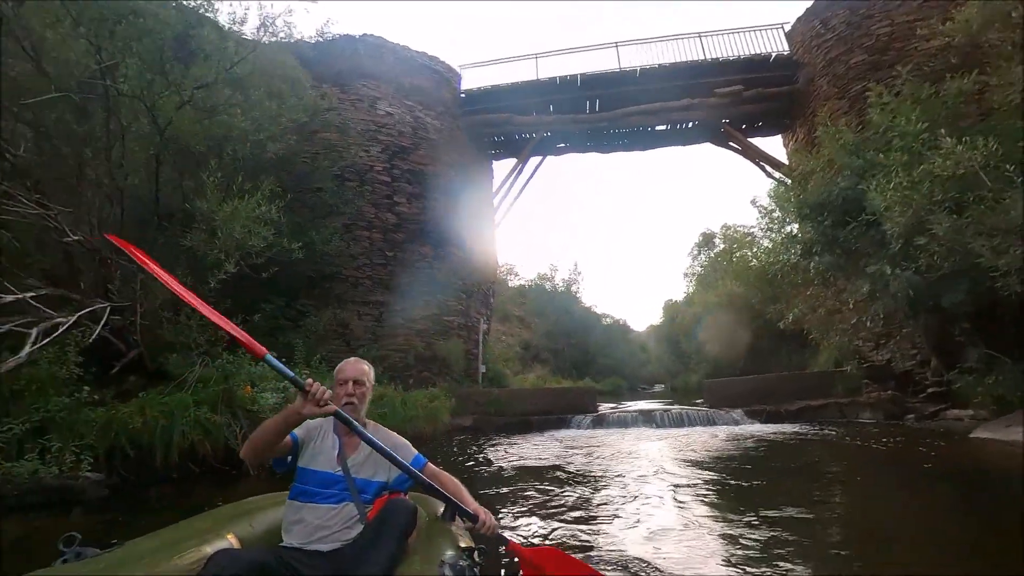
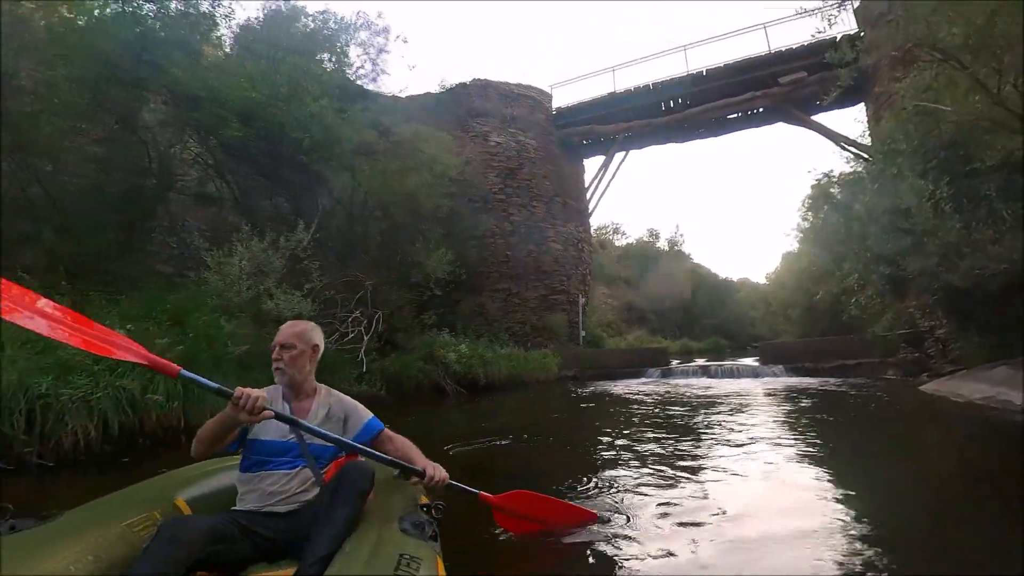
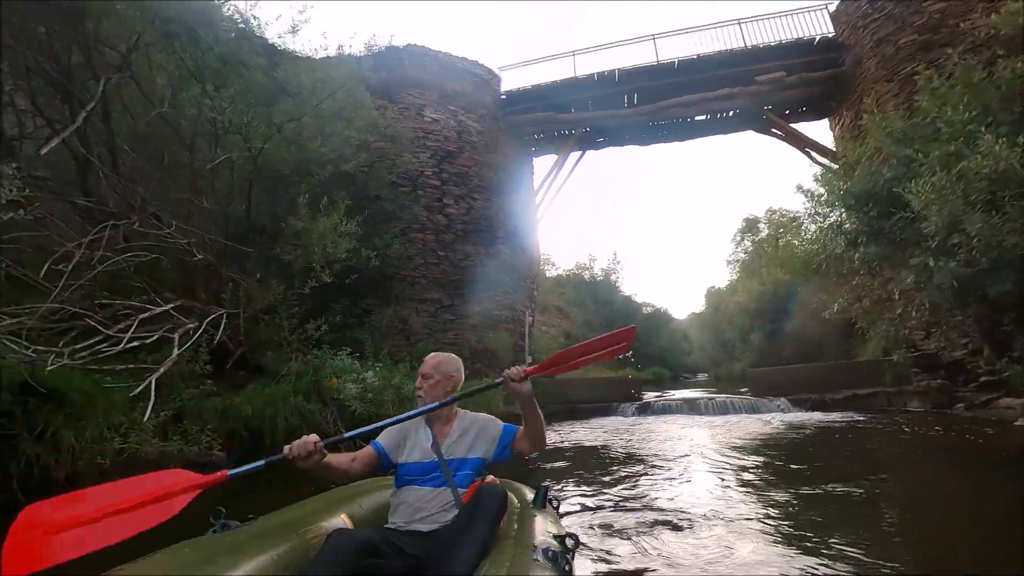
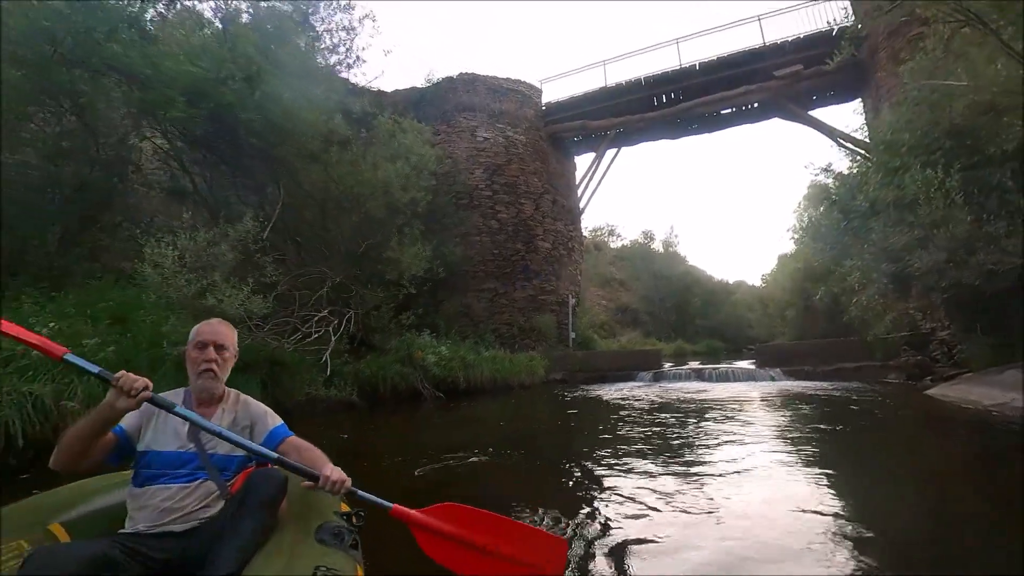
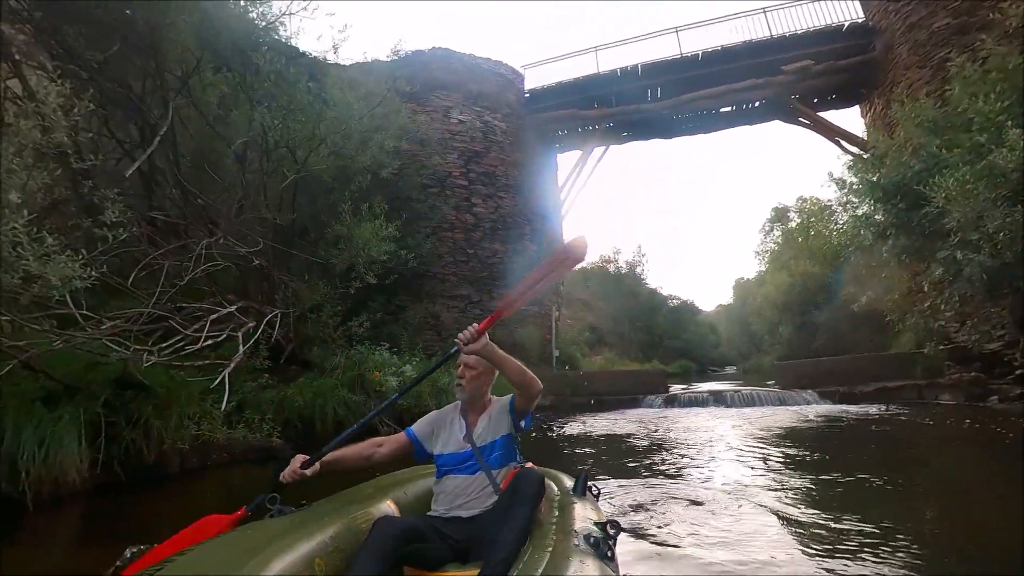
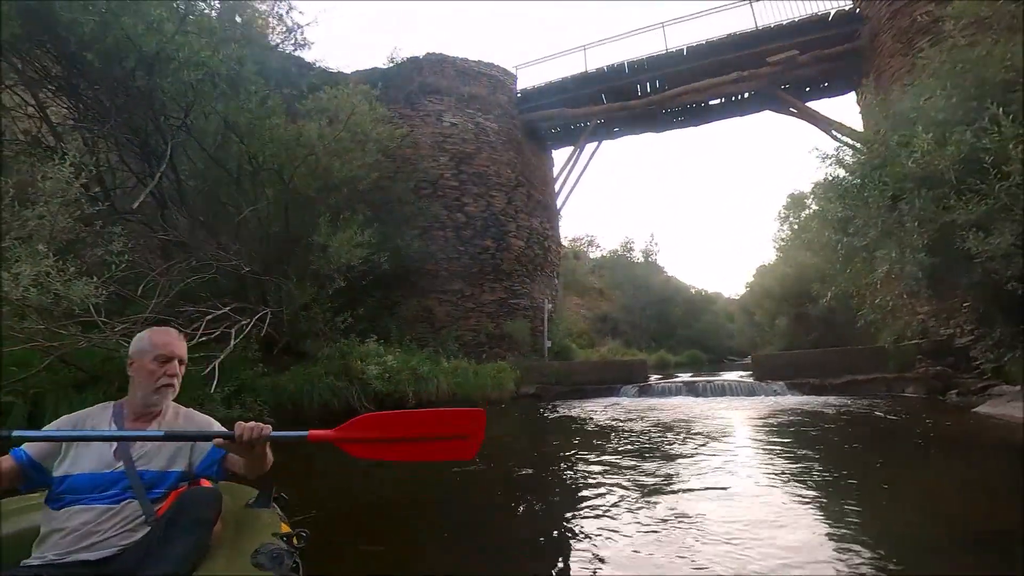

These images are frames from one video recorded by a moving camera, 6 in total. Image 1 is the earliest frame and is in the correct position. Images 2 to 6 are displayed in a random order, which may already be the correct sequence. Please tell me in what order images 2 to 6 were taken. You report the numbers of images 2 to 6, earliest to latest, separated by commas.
3, 5, 6, 4, 2
